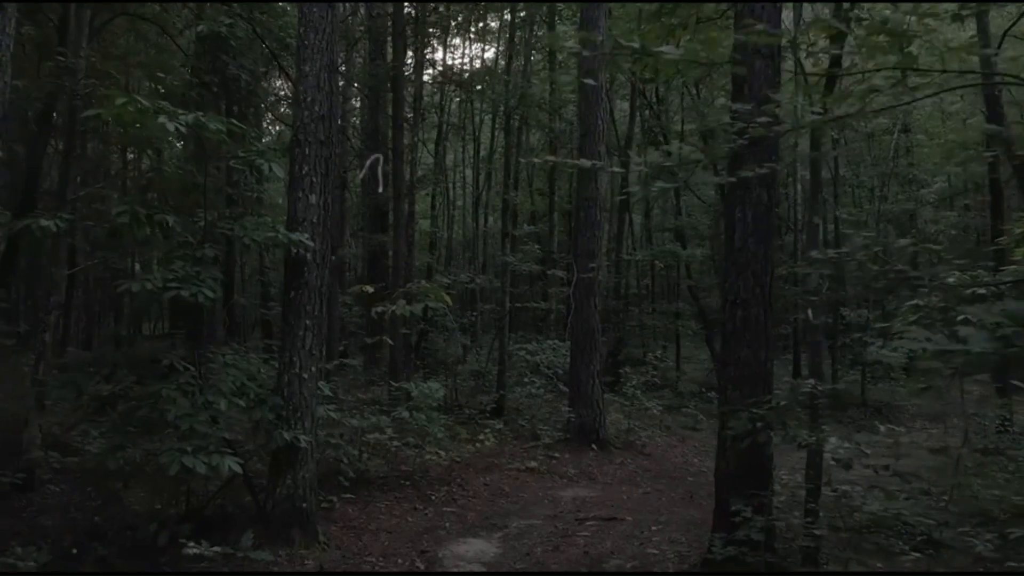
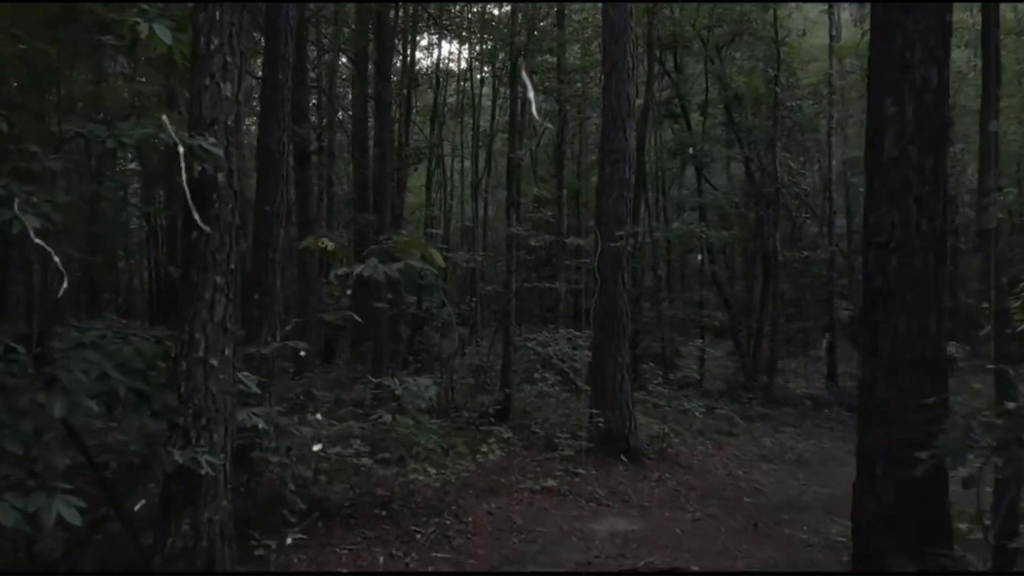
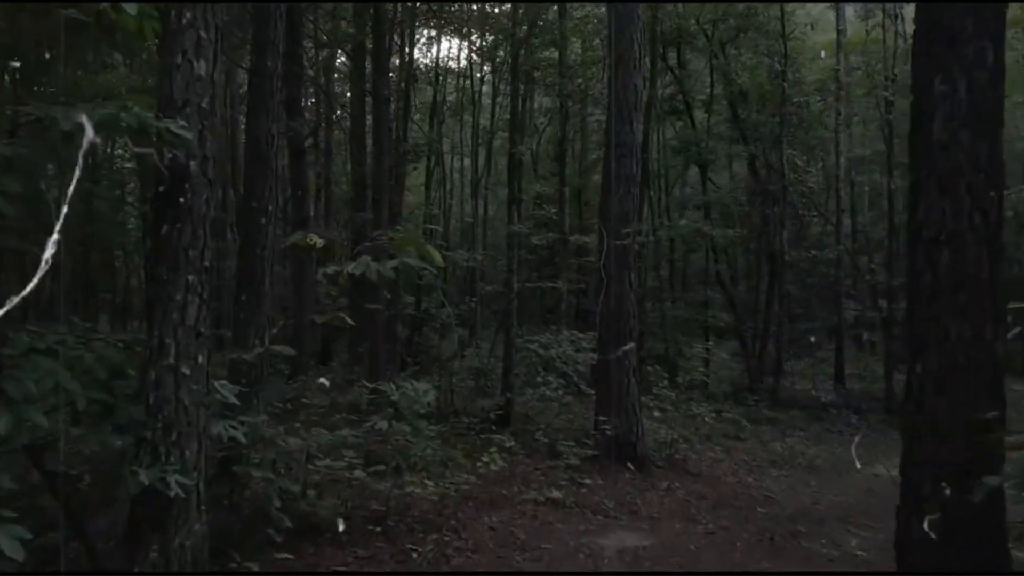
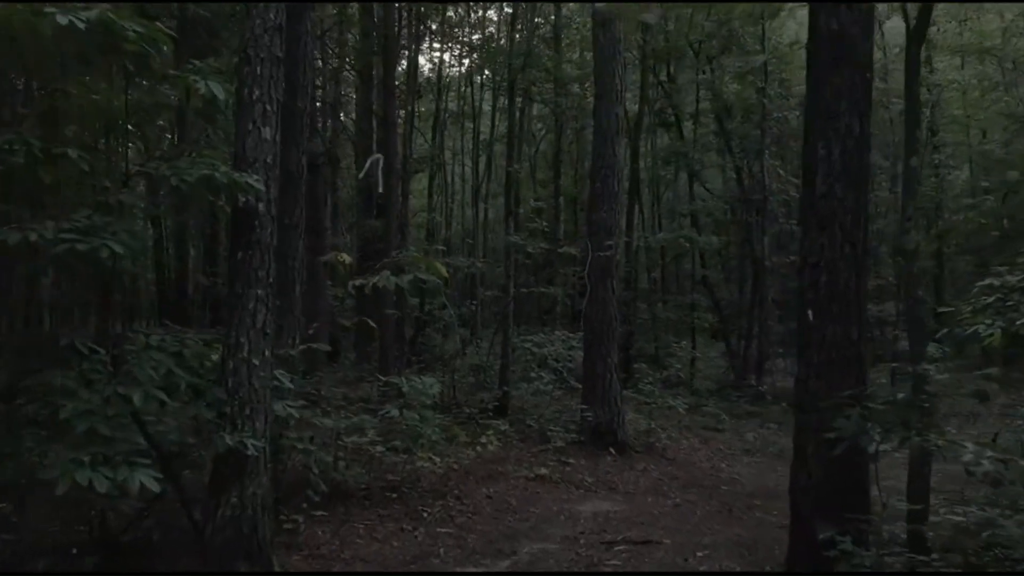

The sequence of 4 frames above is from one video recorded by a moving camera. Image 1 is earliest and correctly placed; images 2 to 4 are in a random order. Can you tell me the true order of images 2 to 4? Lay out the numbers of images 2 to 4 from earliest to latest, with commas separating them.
4, 2, 3
